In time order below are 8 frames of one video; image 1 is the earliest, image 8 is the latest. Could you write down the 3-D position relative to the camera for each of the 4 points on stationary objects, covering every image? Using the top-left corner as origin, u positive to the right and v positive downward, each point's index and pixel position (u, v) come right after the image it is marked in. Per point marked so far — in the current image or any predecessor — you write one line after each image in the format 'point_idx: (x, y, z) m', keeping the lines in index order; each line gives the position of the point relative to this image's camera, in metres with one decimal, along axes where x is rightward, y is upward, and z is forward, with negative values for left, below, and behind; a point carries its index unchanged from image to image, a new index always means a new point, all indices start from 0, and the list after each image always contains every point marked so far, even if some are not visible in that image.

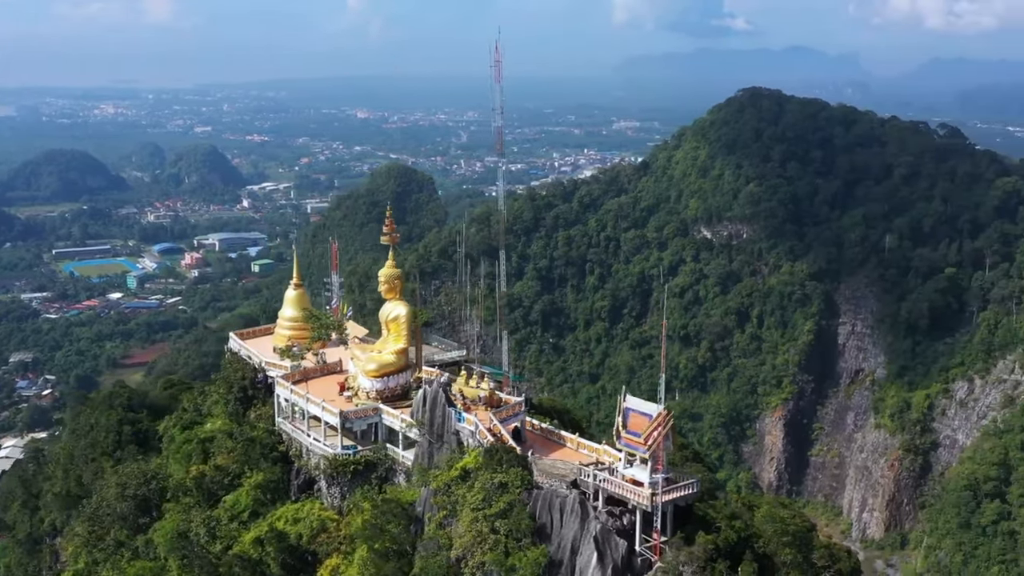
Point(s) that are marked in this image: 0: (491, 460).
0: (-0.2, -2.0, +17.6) m
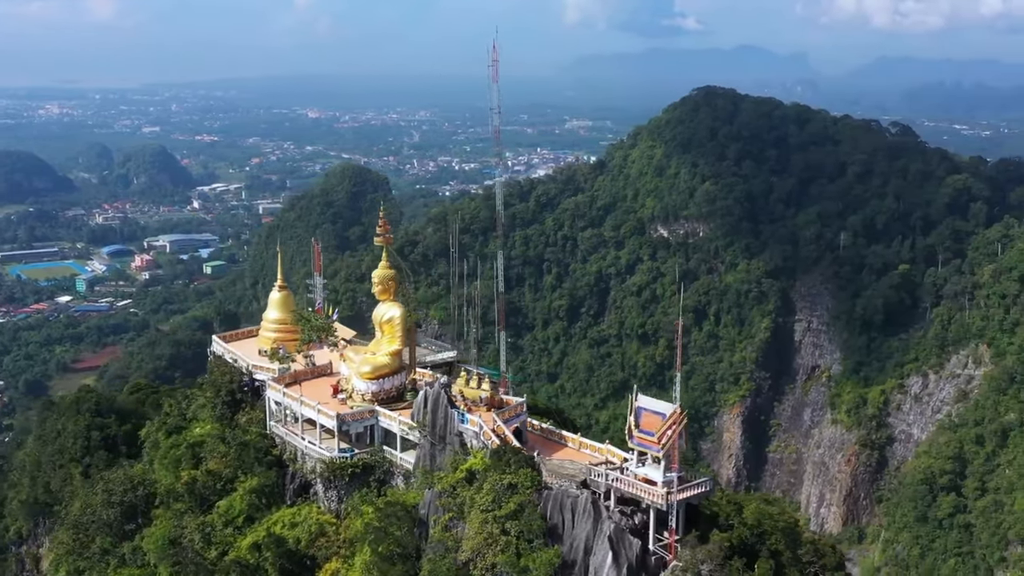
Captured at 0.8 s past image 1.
0: (-0.1, -2.0, +17.5) m
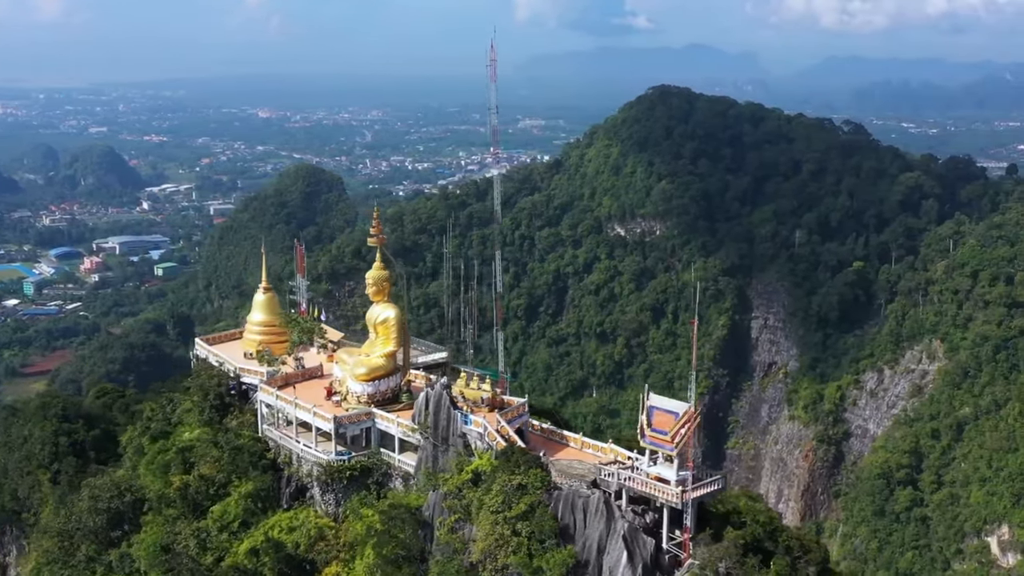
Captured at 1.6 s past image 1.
0: (0.0, -2.0, +17.5) m
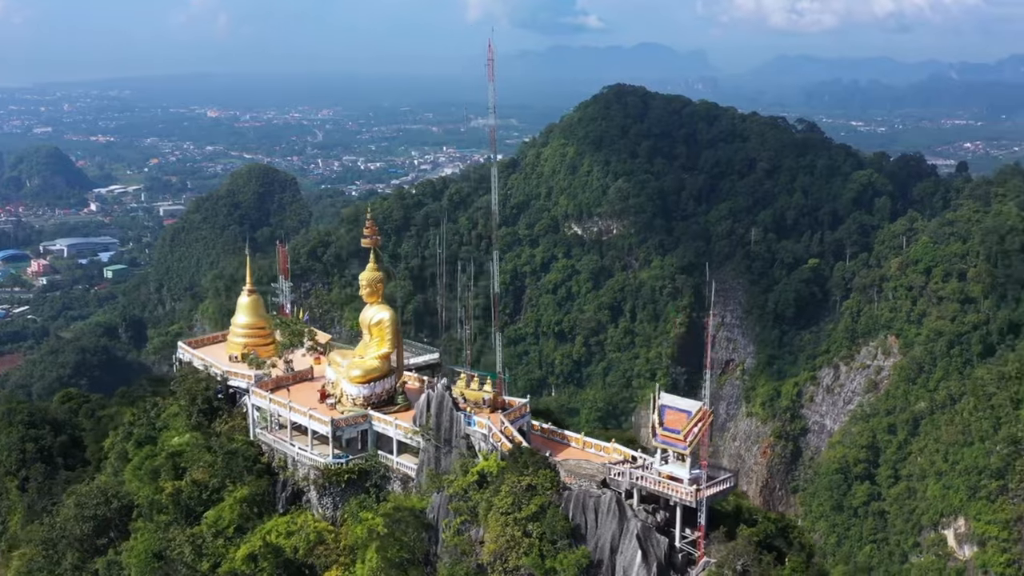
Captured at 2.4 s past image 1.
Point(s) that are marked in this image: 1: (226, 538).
0: (+0.1, -2.0, +17.4) m
1: (-3.6, -3.2, +18.9) m
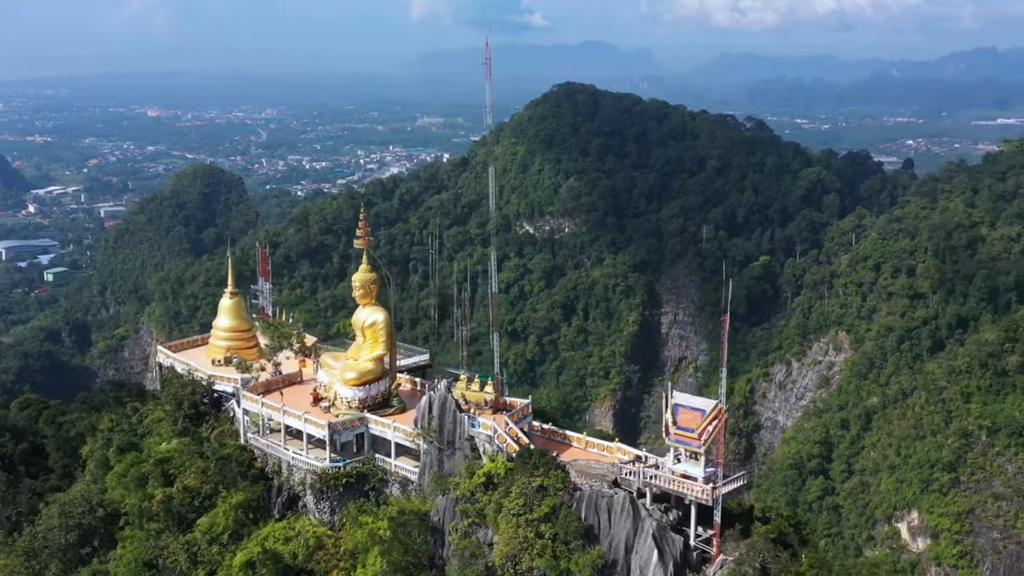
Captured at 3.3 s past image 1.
0: (+0.2, -2.0, +17.2) m
1: (-3.6, -3.2, +18.5) m
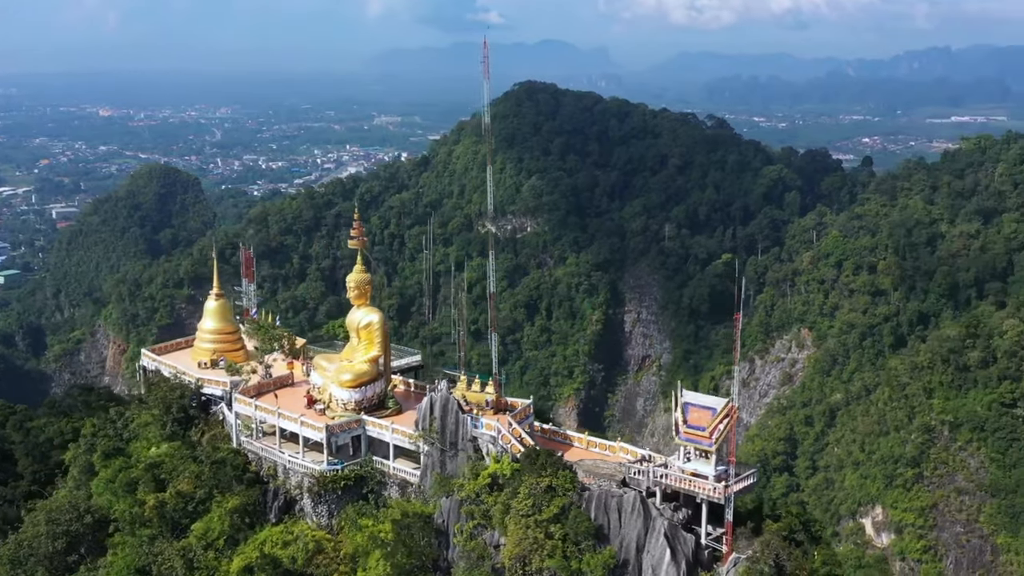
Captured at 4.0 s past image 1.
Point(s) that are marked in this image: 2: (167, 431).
0: (+0.2, -2.0, +17.0) m
1: (-3.6, -3.2, +18.1) m
2: (-4.6, -1.9, +20.0) m
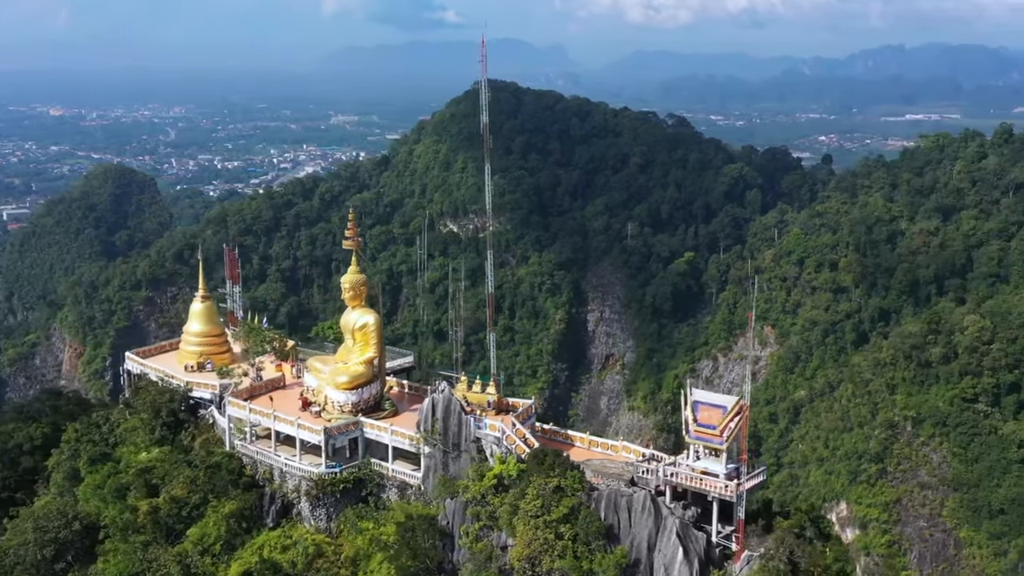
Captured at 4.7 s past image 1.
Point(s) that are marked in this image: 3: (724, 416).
0: (+0.3, -2.0, +16.8) m
1: (-3.5, -3.2, +17.7) m
2: (-4.7, -1.9, +19.6) m
3: (+2.3, -1.4, +16.2) m
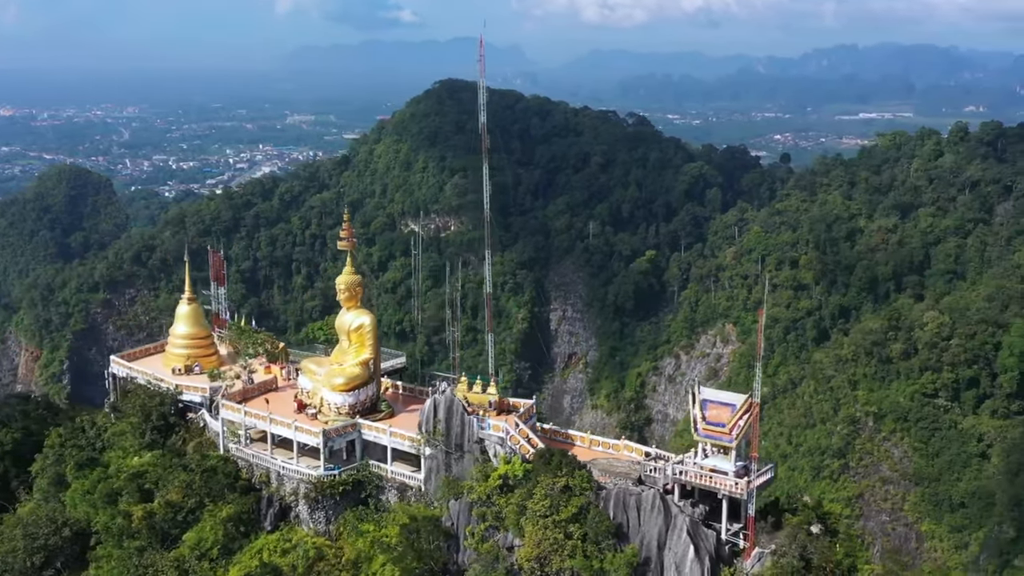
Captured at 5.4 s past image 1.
0: (+0.4, -2.0, +16.7) m
1: (-3.5, -3.2, +17.5) m
2: (-4.7, -2.0, +19.2) m
3: (+2.4, -1.4, +16.2) m
